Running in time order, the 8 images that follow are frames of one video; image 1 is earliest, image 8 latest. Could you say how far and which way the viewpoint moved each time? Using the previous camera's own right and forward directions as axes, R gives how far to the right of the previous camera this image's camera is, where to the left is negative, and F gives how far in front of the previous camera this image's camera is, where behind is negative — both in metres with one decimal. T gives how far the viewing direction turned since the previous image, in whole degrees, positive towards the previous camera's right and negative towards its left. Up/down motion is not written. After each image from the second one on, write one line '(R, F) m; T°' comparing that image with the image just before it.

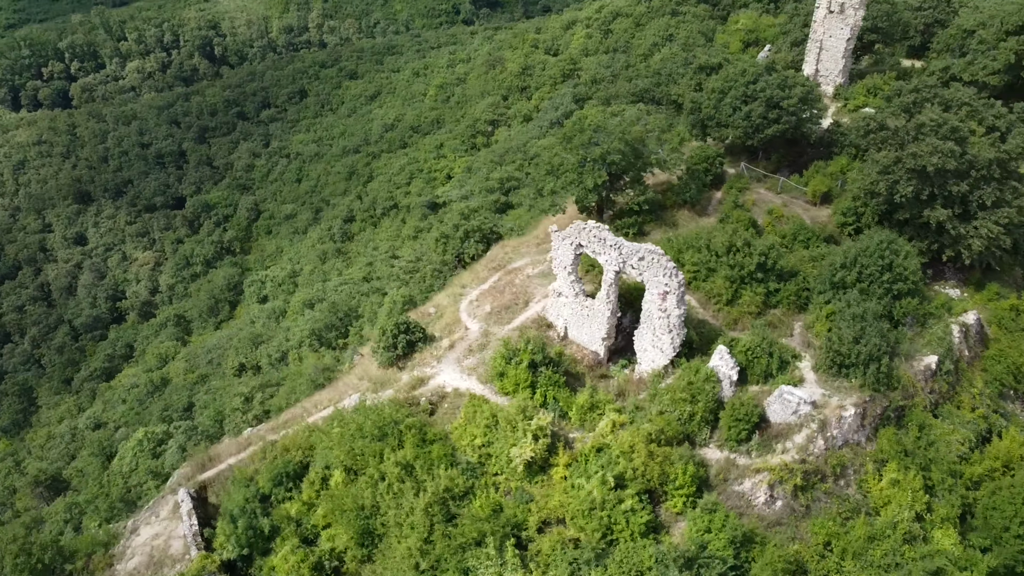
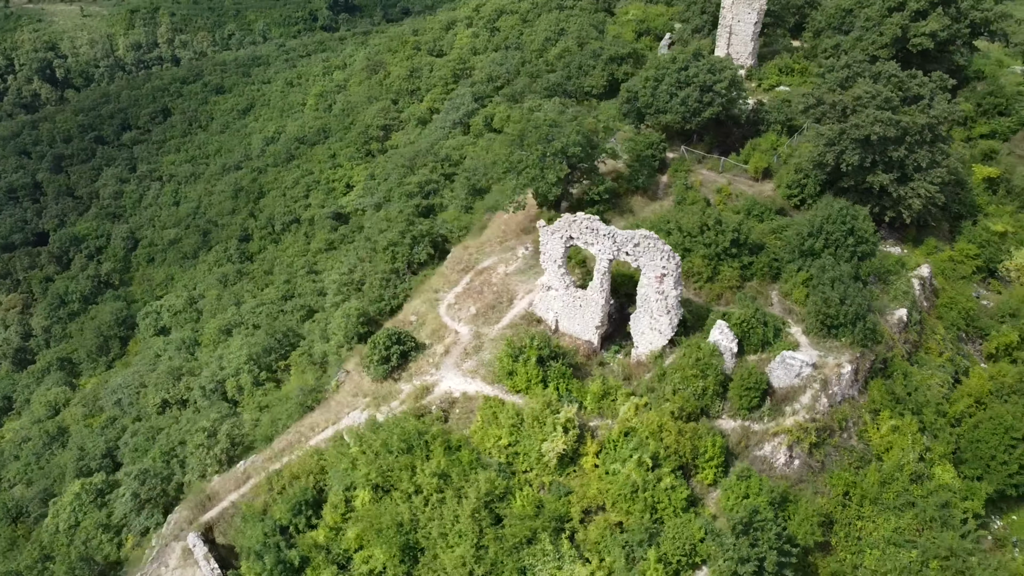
(-2.9, +0.2) m; +9°
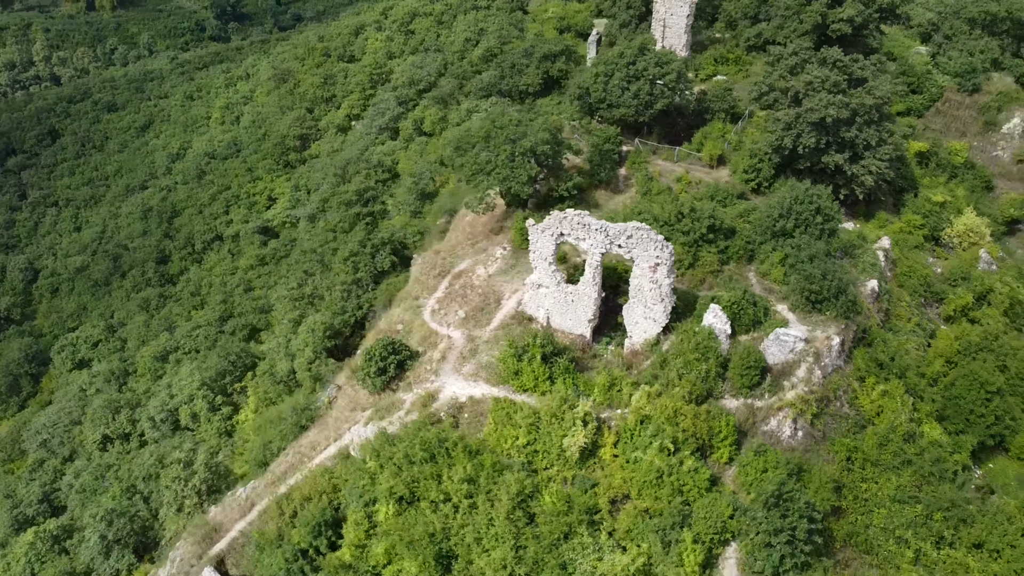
(-2.1, 0.0) m; +6°
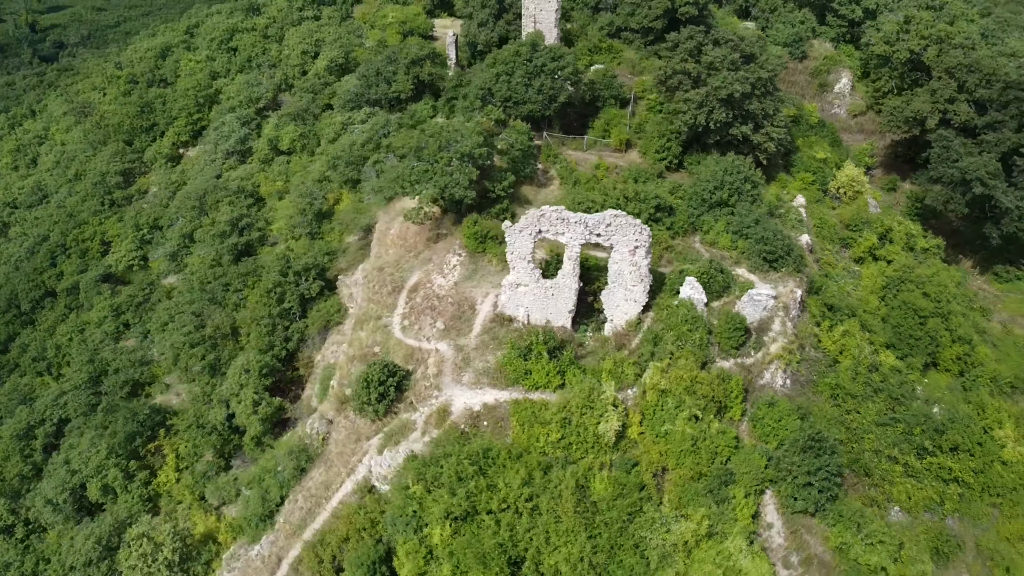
(-4.2, +0.3) m; +13°
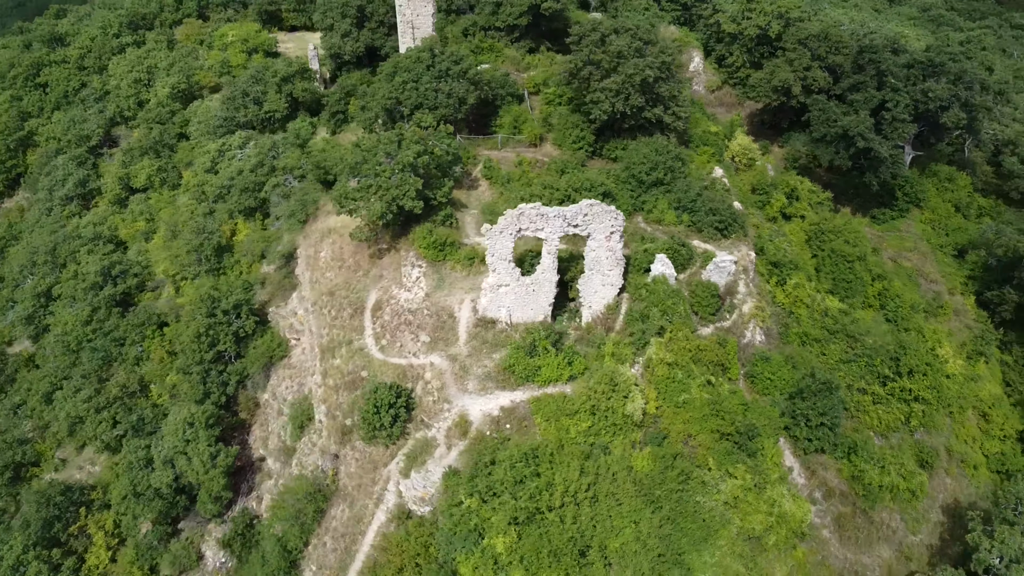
(-4.2, +0.4) m; +13°
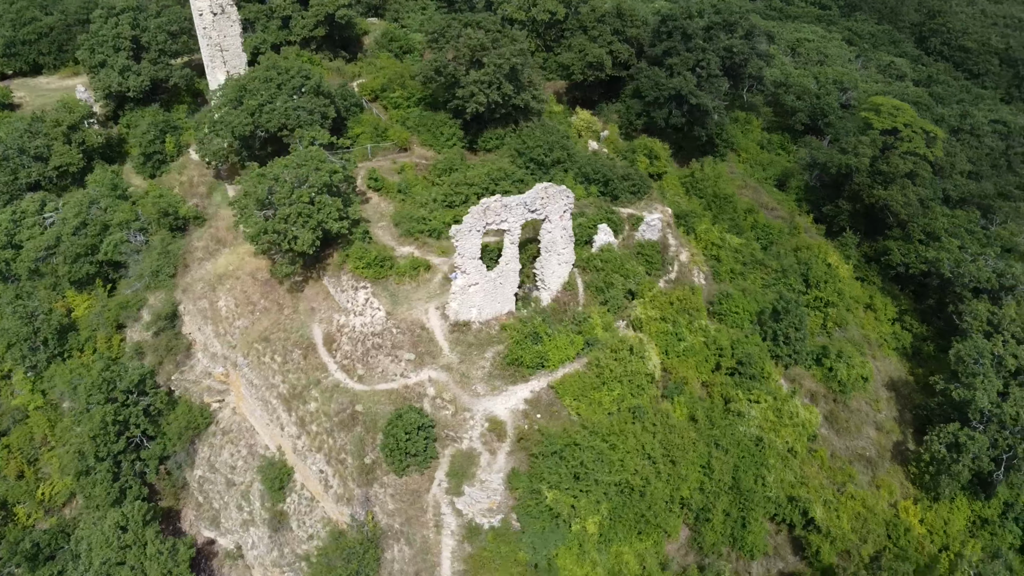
(-6.2, +1.1) m; +19°
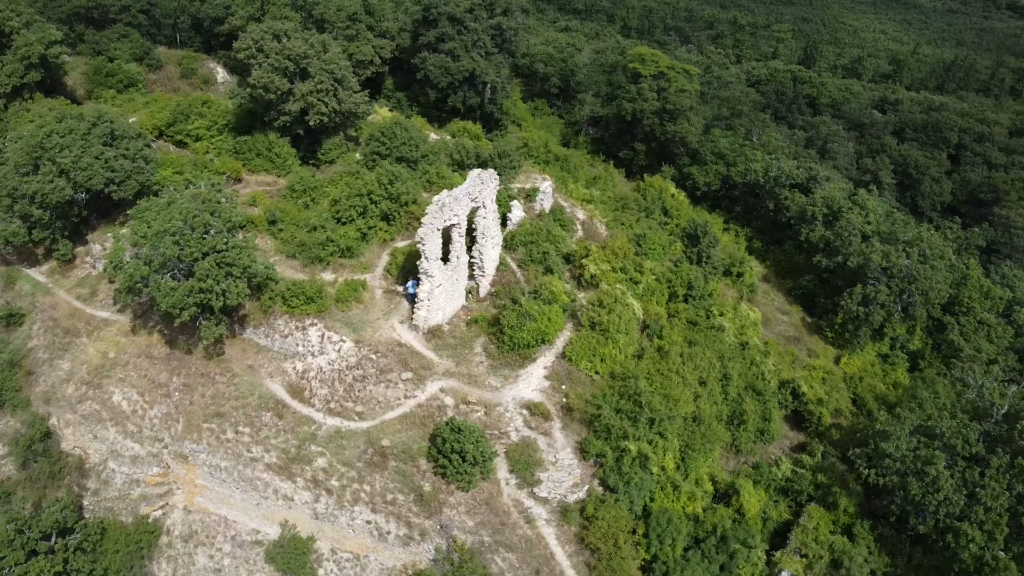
(-7.6, +1.6) m; +24°
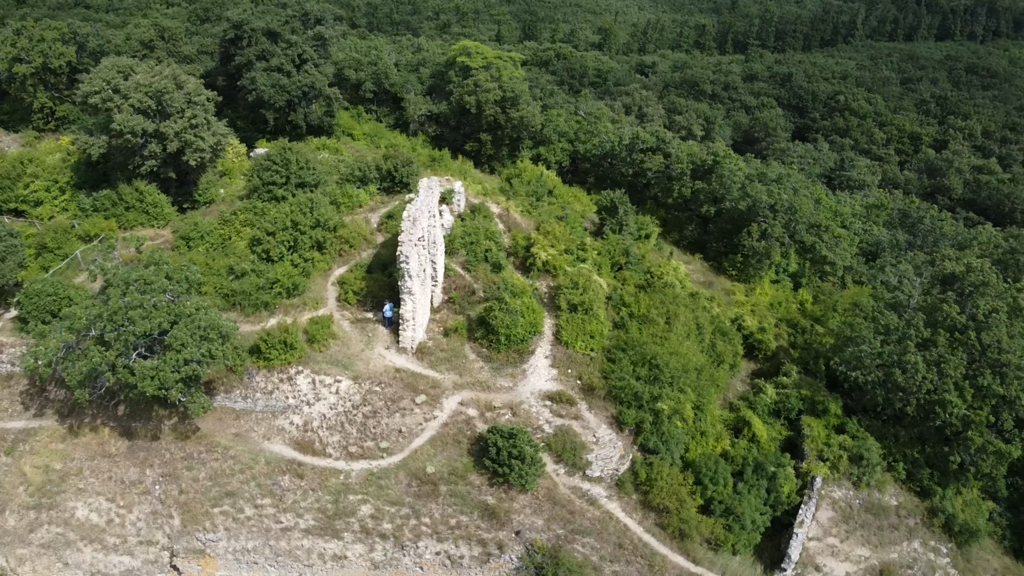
(-5.9, +0.8) m; +18°
